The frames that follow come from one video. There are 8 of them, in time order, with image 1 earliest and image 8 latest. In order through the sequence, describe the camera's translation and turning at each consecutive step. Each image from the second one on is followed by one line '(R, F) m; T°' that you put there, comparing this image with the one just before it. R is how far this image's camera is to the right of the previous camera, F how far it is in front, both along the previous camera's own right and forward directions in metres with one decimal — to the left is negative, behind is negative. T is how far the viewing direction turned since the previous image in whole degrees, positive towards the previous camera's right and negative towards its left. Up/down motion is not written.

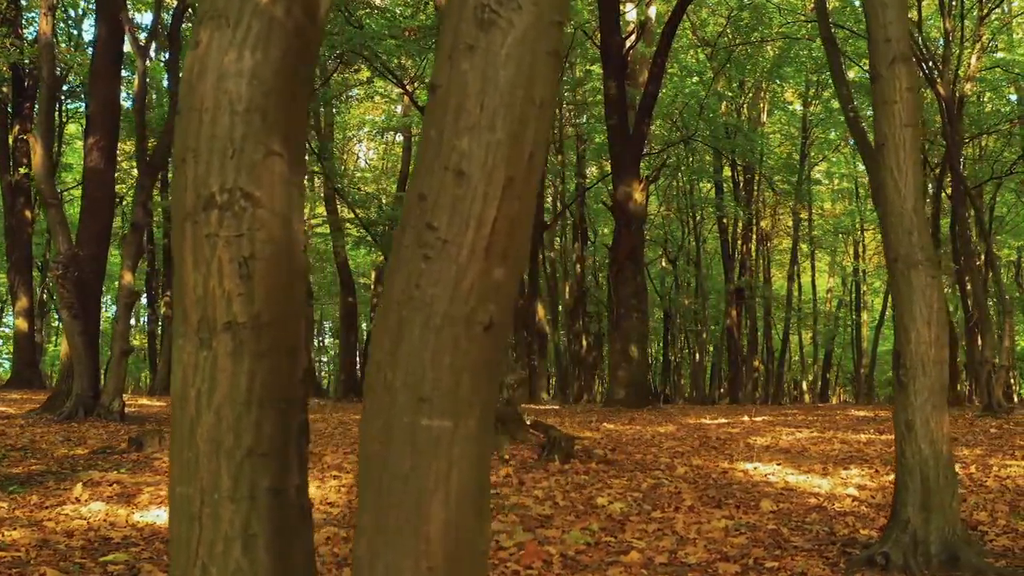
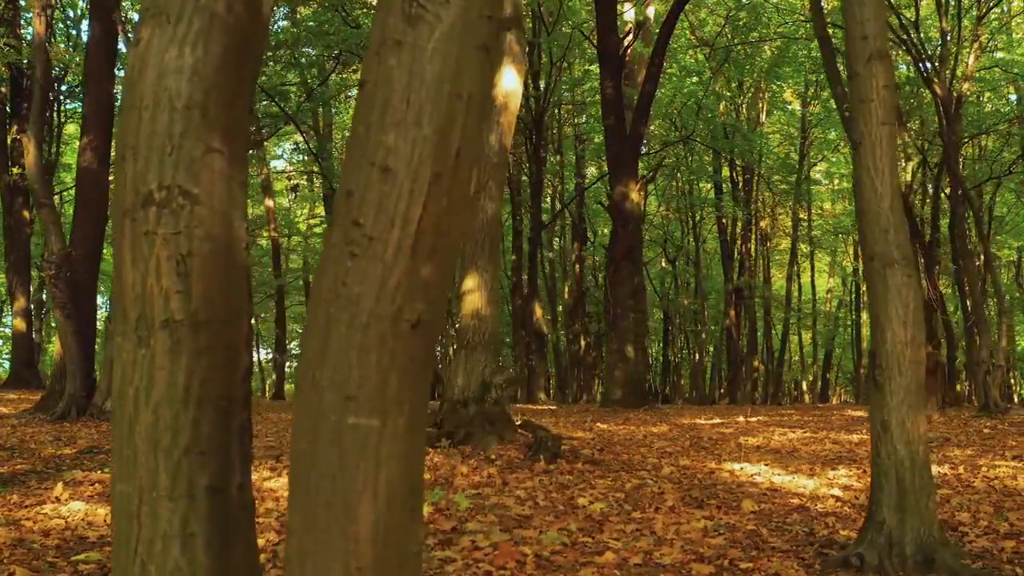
(+0.2, 0.0) m; 0°
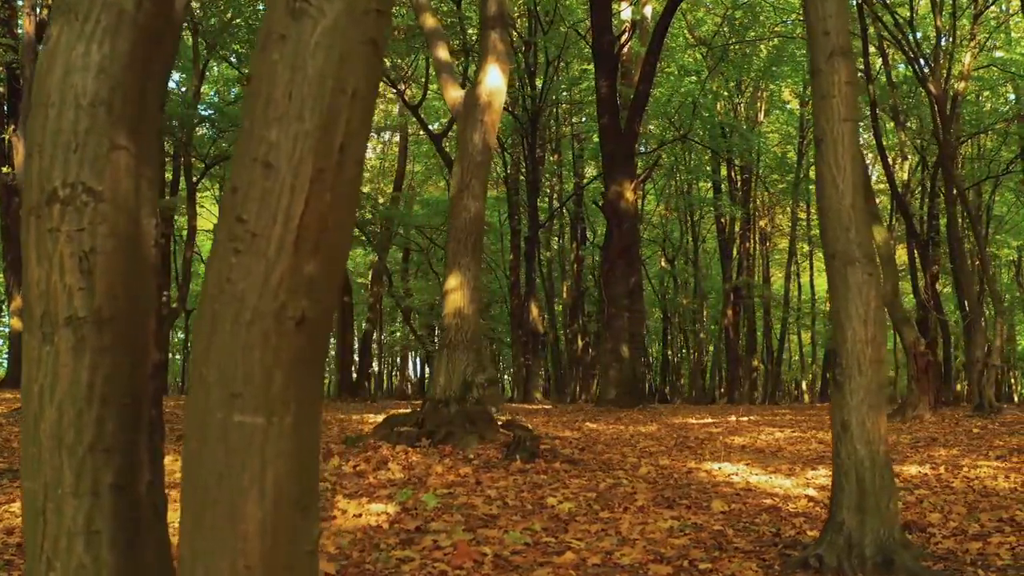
(+0.2, 0.0) m; 0°
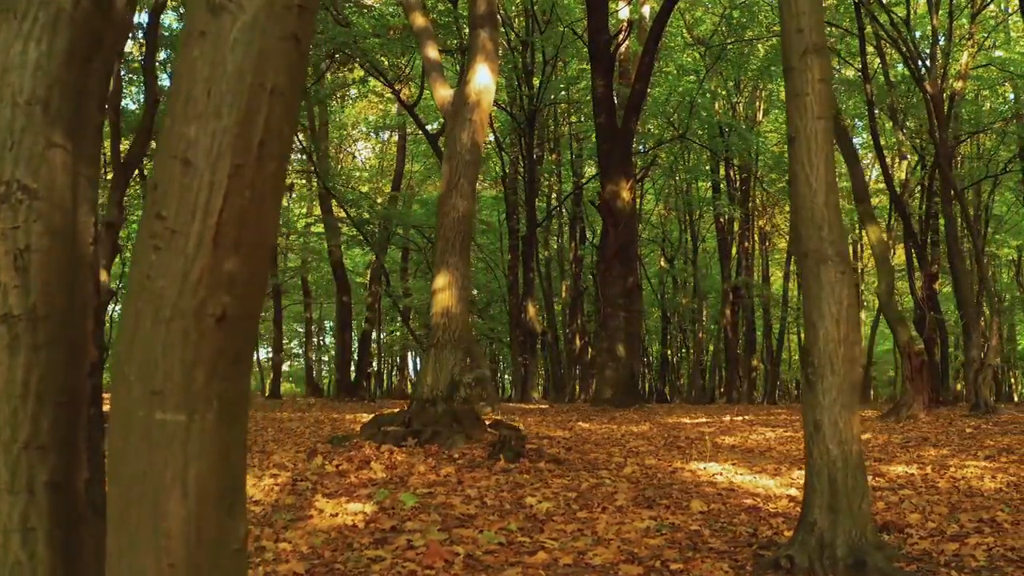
(+0.2, 0.0) m; 0°
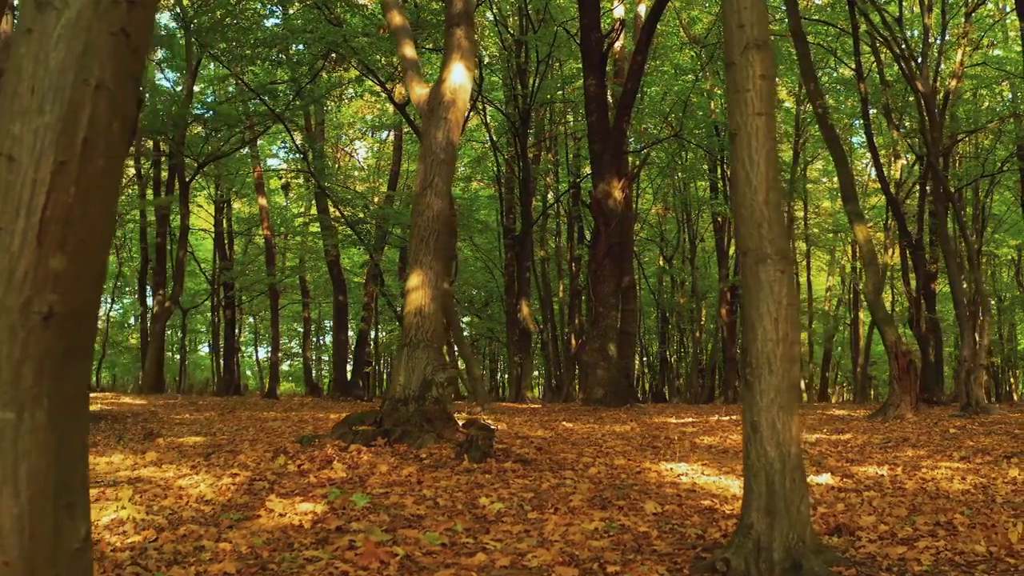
(+0.4, 0.0) m; 0°
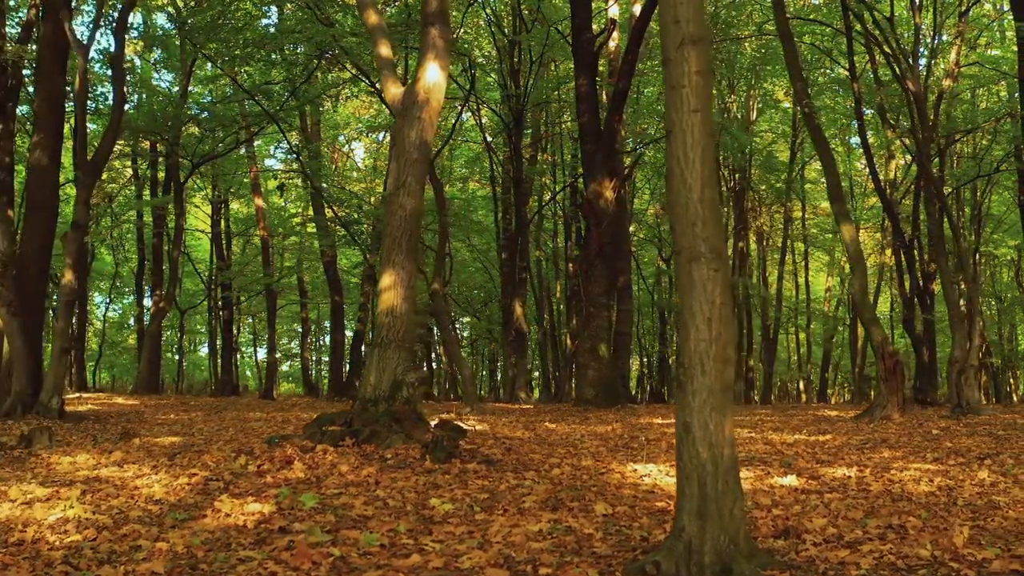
(+0.4, 0.0) m; -1°
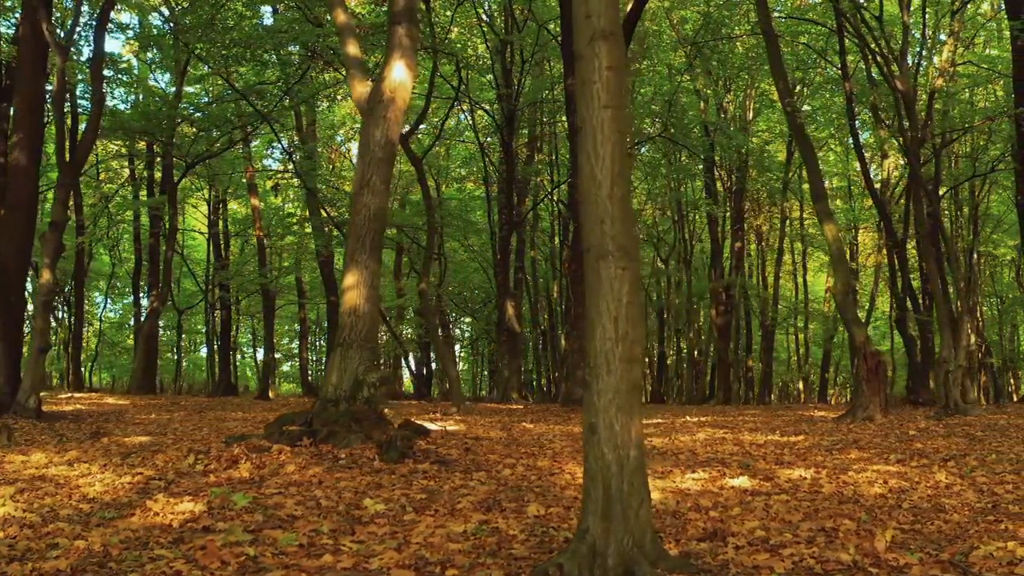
(+0.5, 0.0) m; -1°
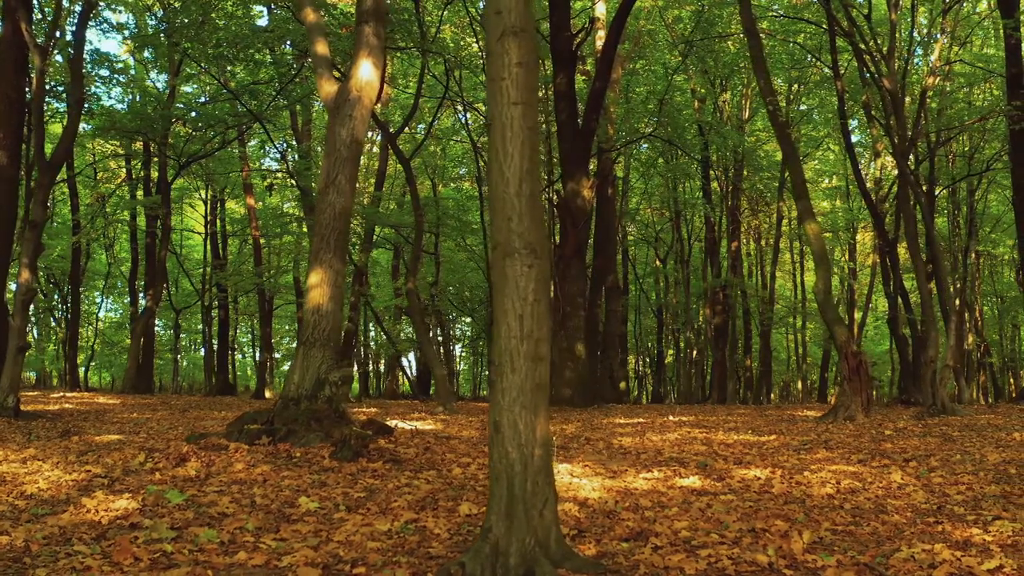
(+0.5, 0.0) m; -1°
